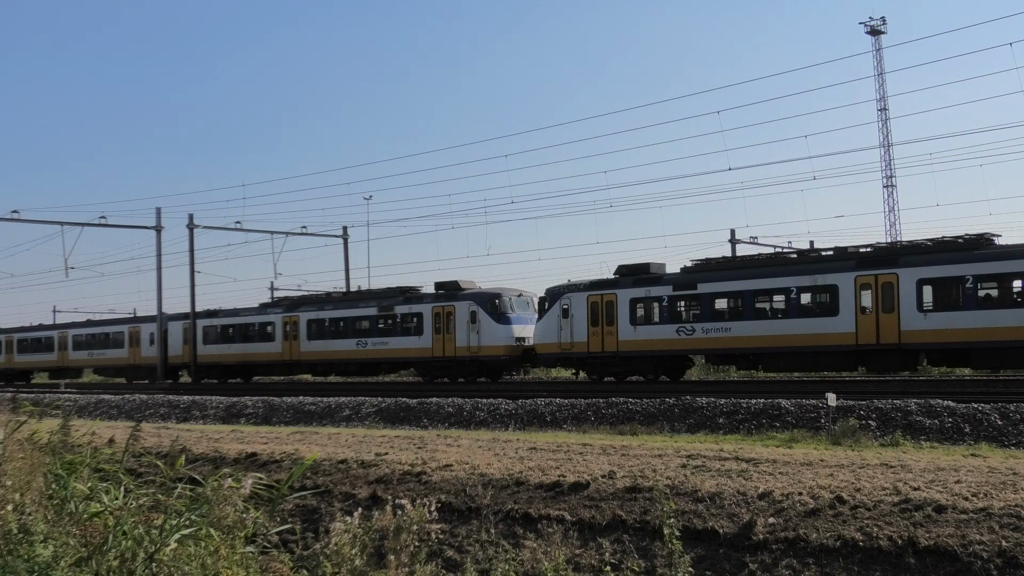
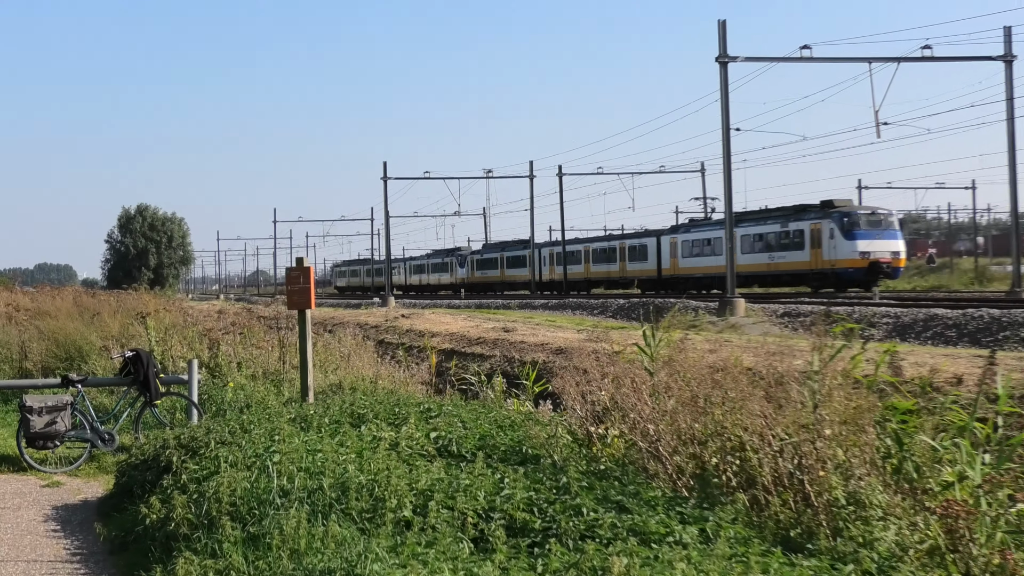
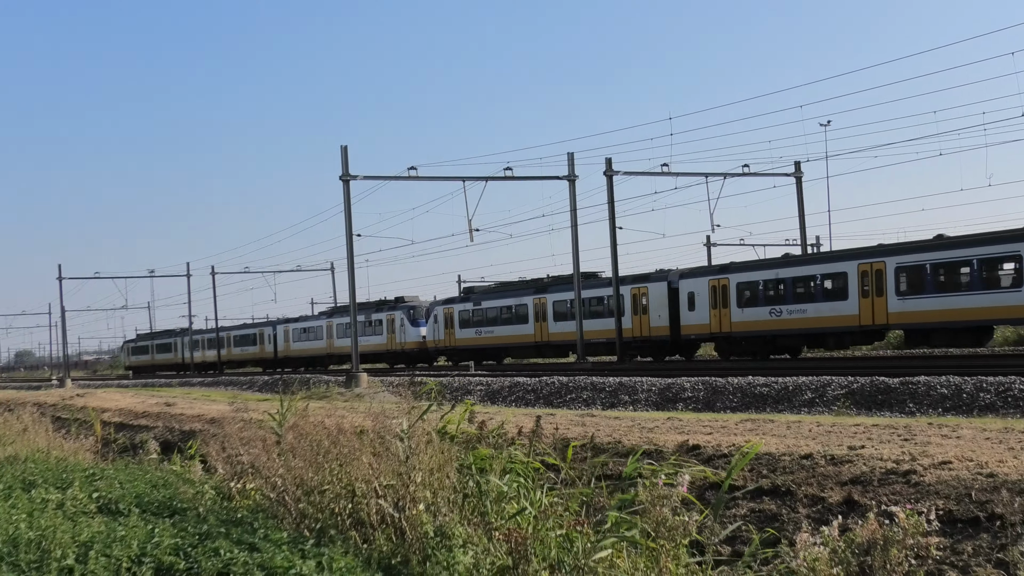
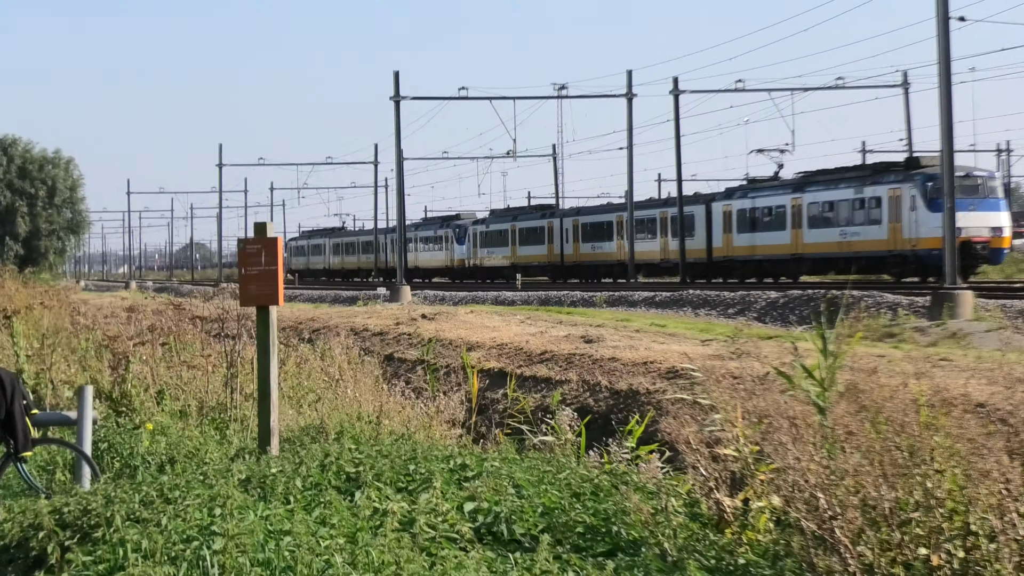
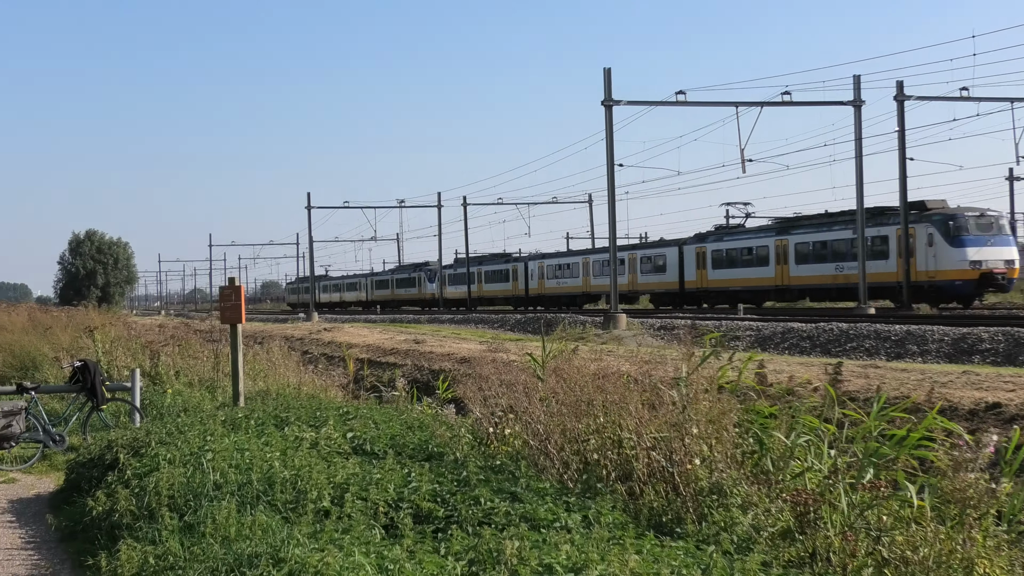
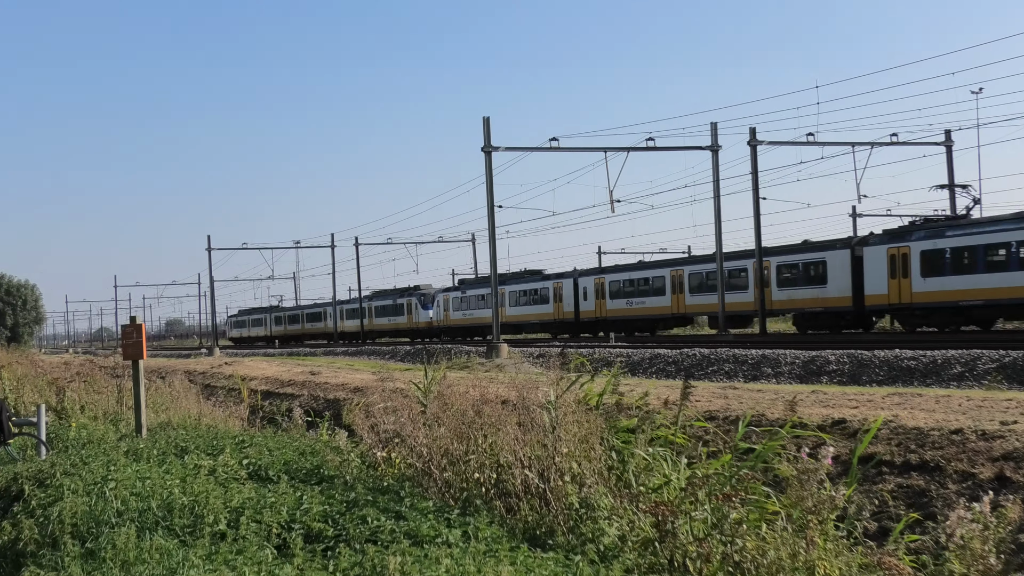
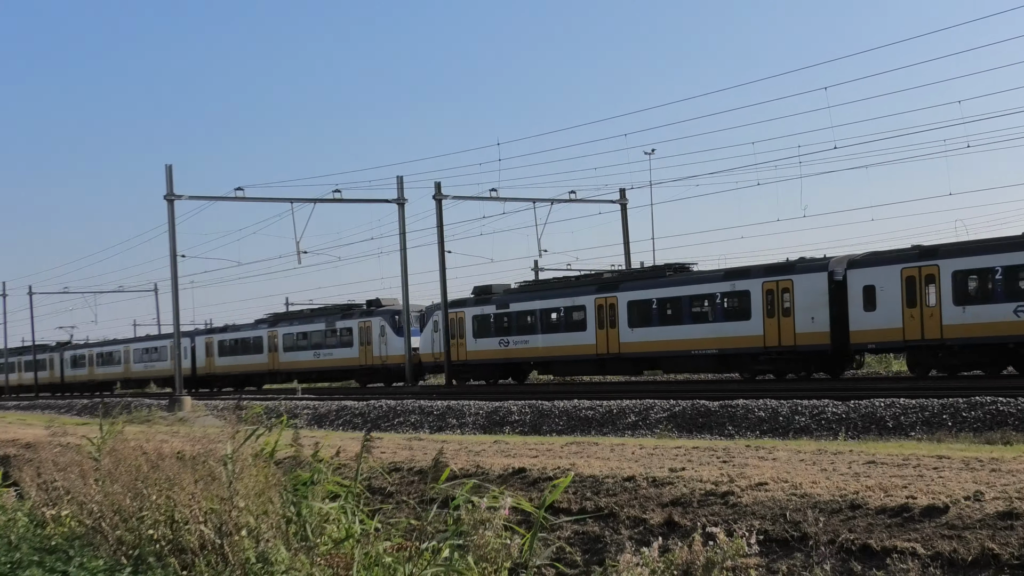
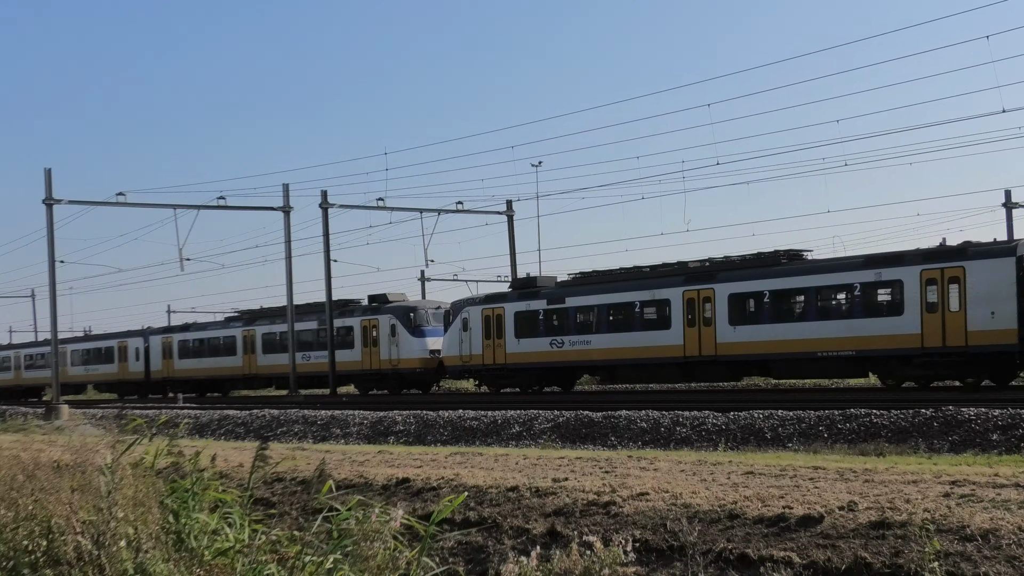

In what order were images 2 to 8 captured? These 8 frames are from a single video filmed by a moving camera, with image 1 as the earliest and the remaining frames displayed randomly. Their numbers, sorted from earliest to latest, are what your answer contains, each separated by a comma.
8, 7, 3, 6, 5, 2, 4
